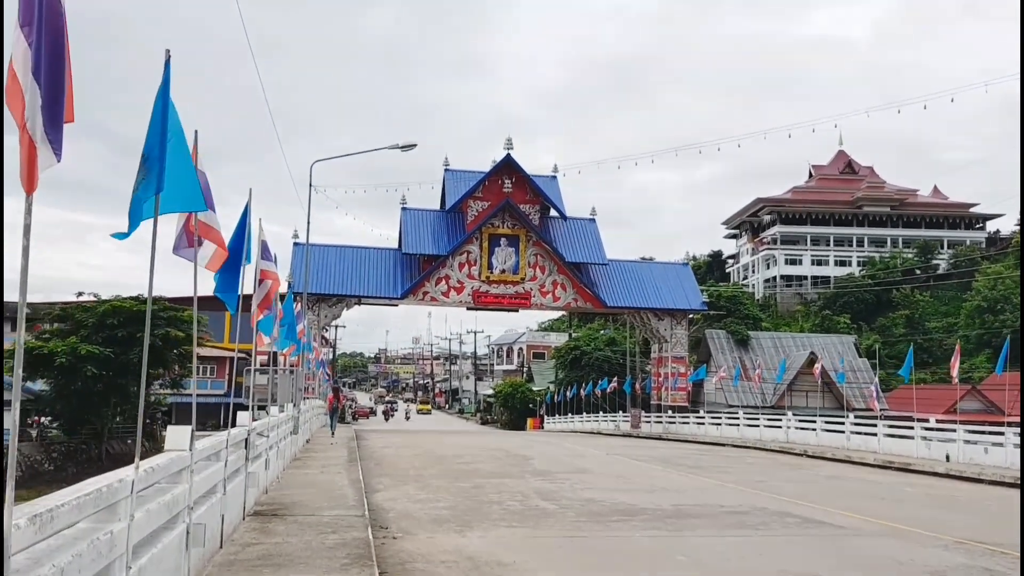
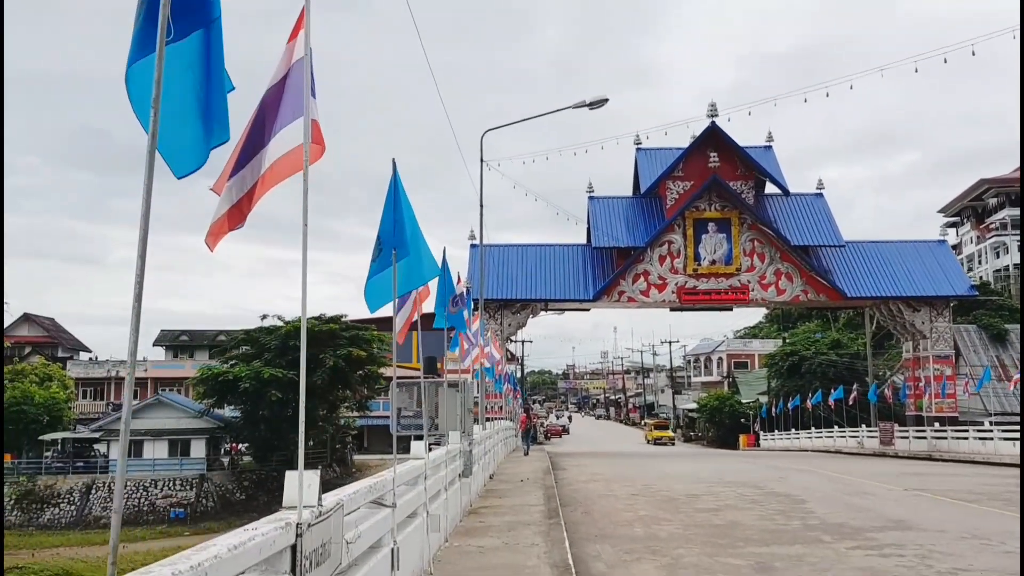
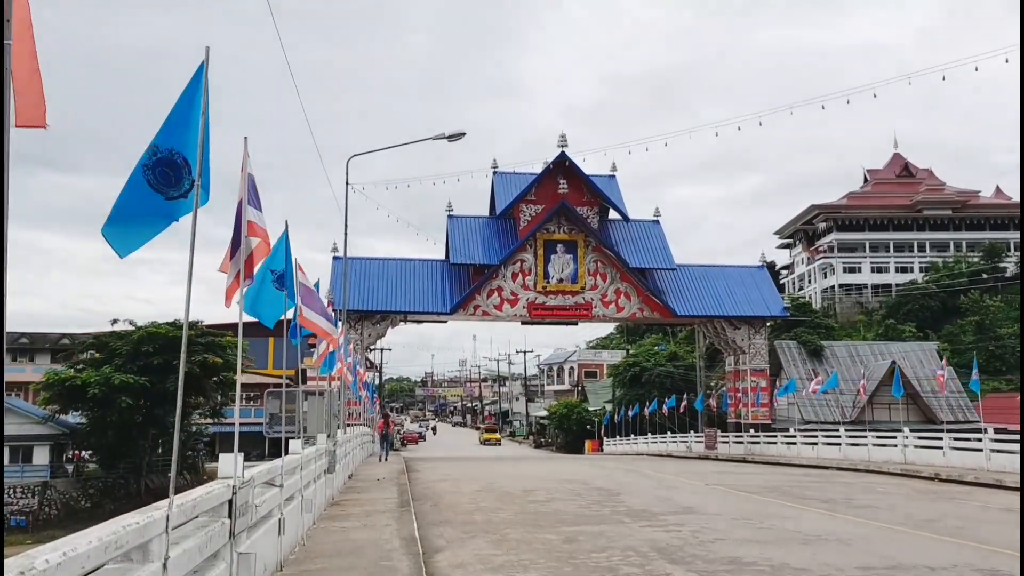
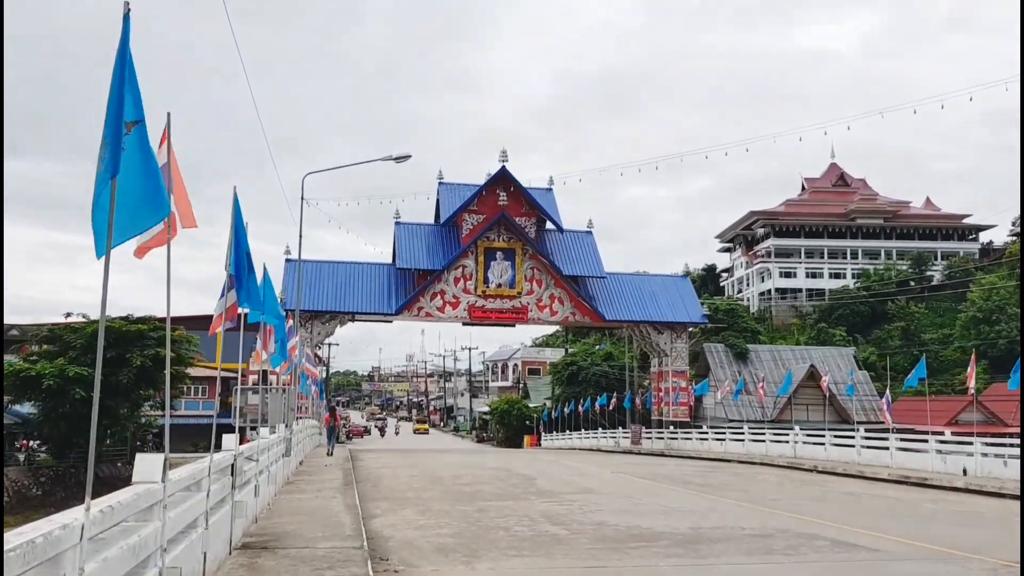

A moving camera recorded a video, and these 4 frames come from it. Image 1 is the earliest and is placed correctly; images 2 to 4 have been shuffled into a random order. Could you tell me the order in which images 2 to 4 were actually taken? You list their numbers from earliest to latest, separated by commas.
4, 3, 2
